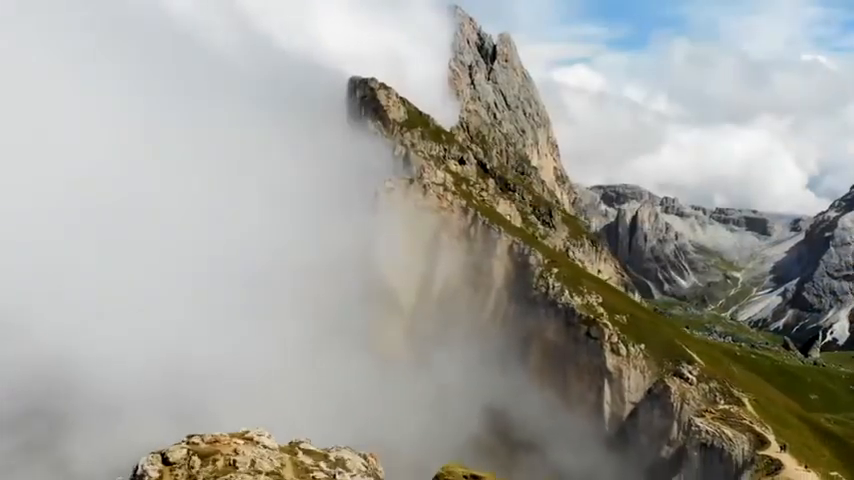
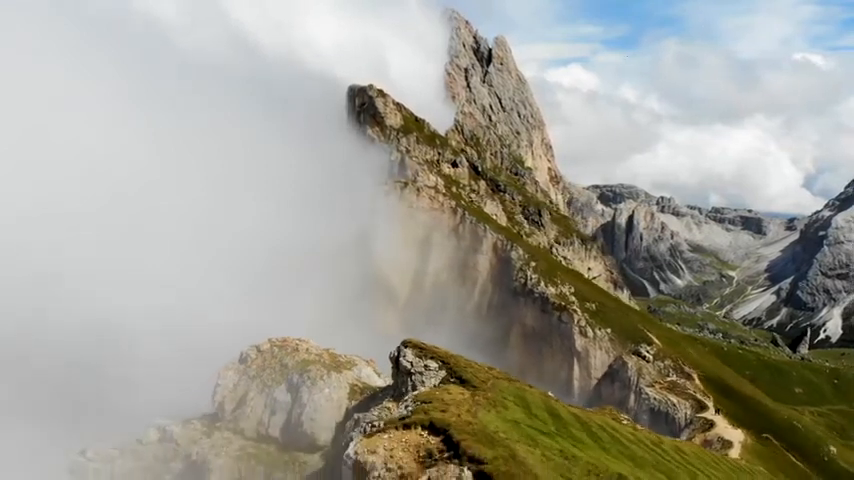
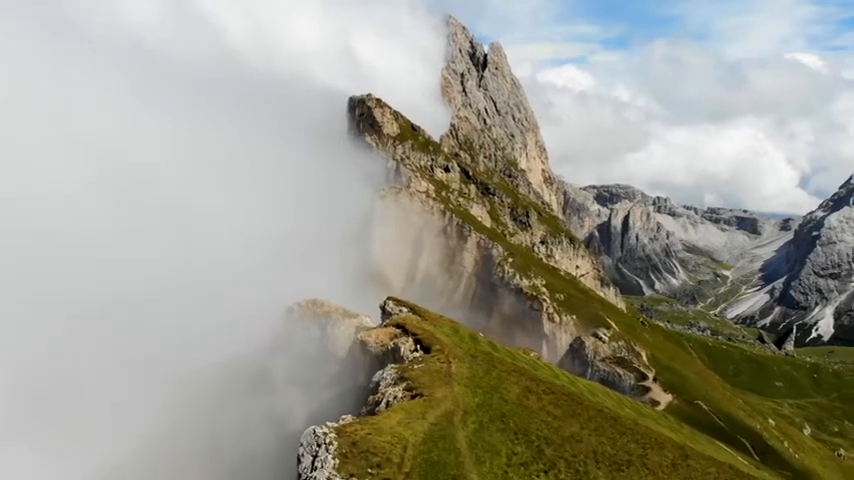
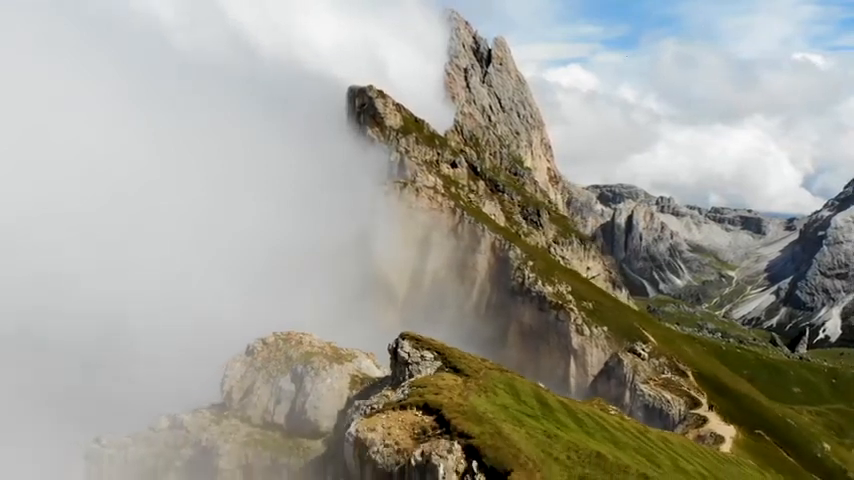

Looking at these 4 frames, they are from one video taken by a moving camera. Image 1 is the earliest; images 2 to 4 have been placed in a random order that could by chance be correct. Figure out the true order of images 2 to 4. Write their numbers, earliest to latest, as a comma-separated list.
2, 4, 3
